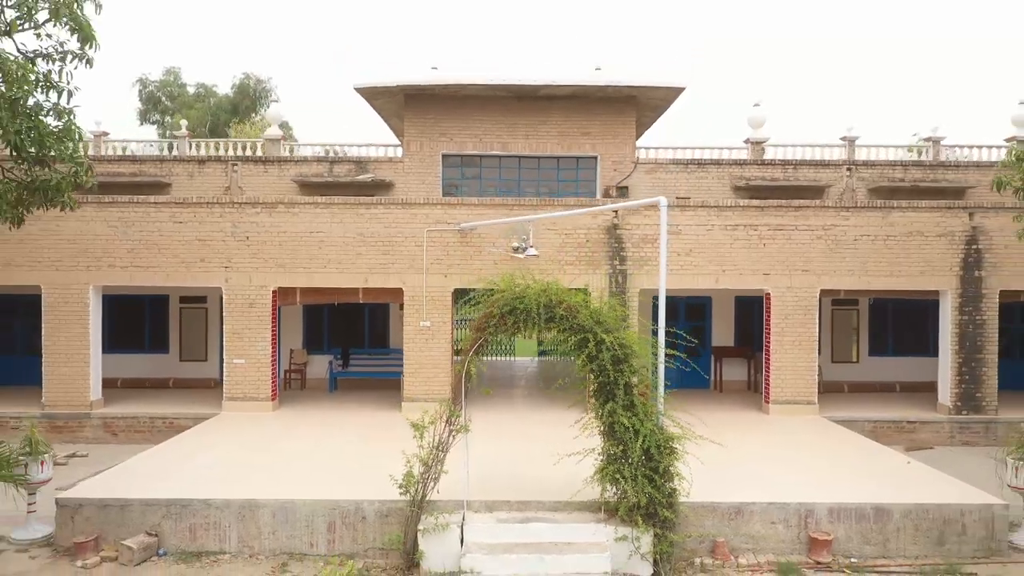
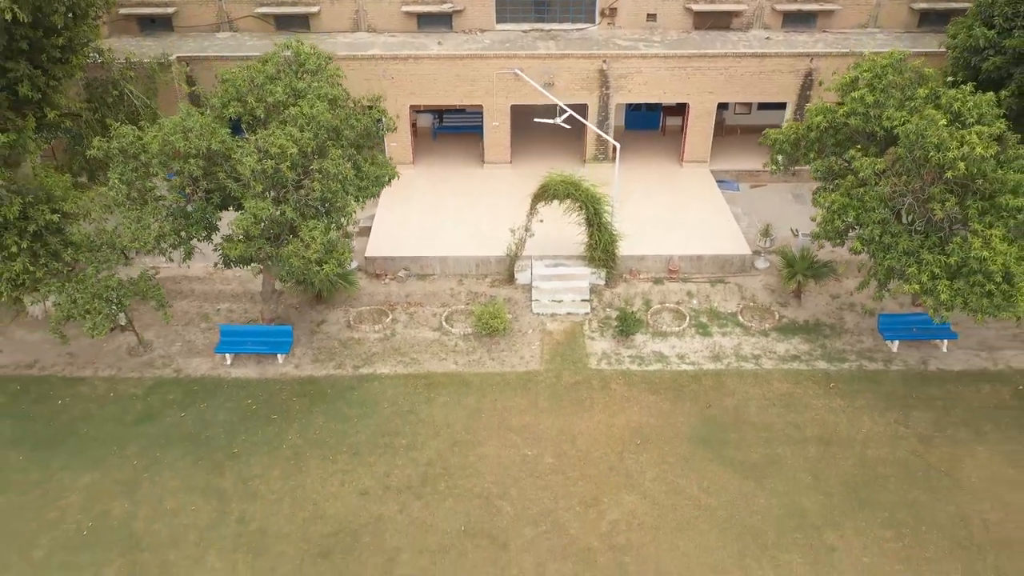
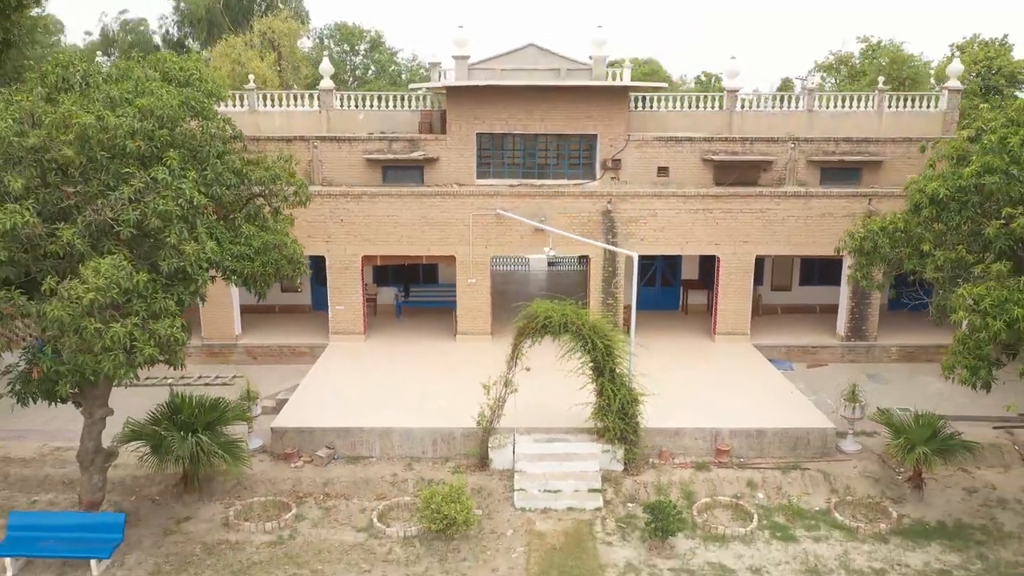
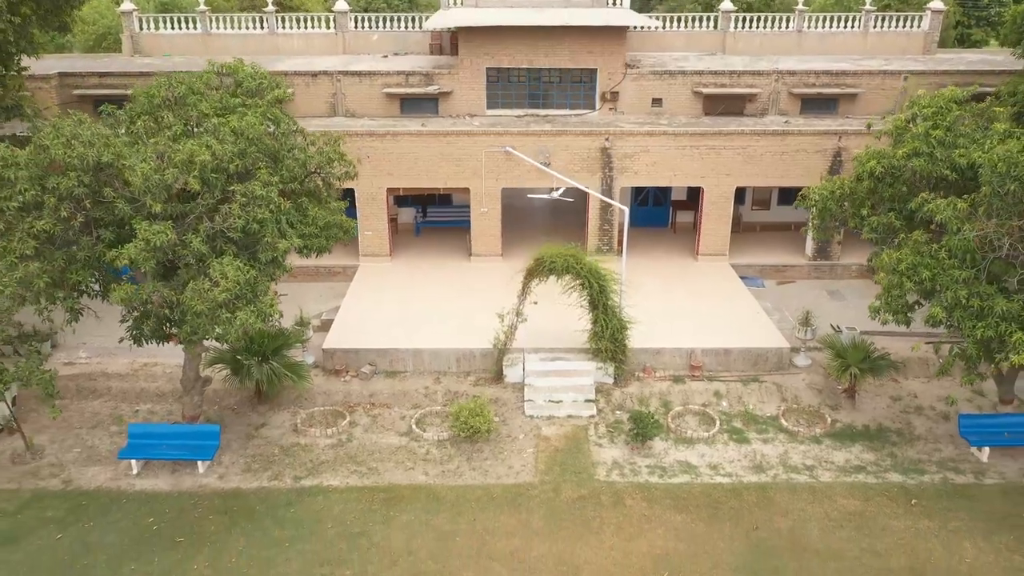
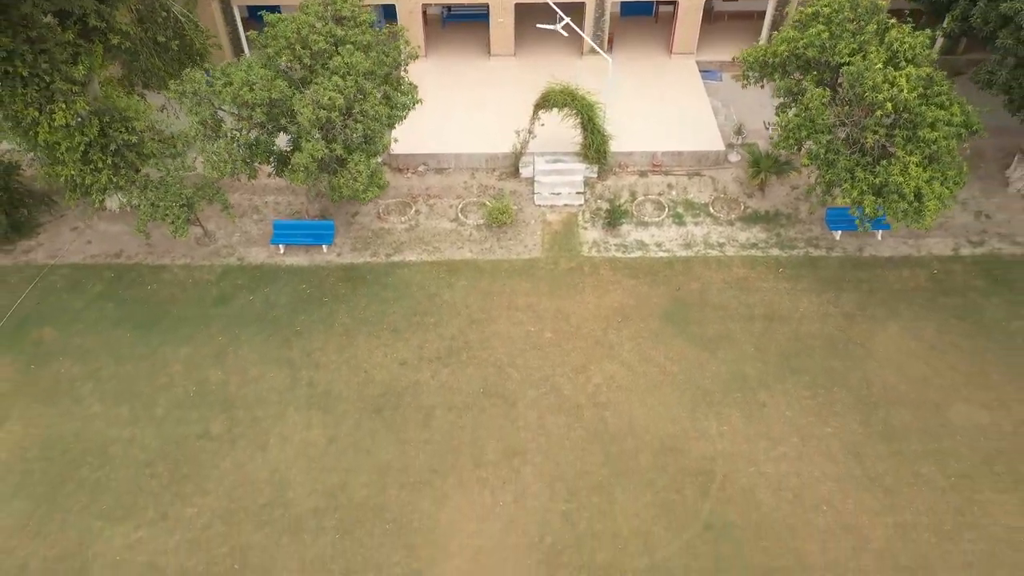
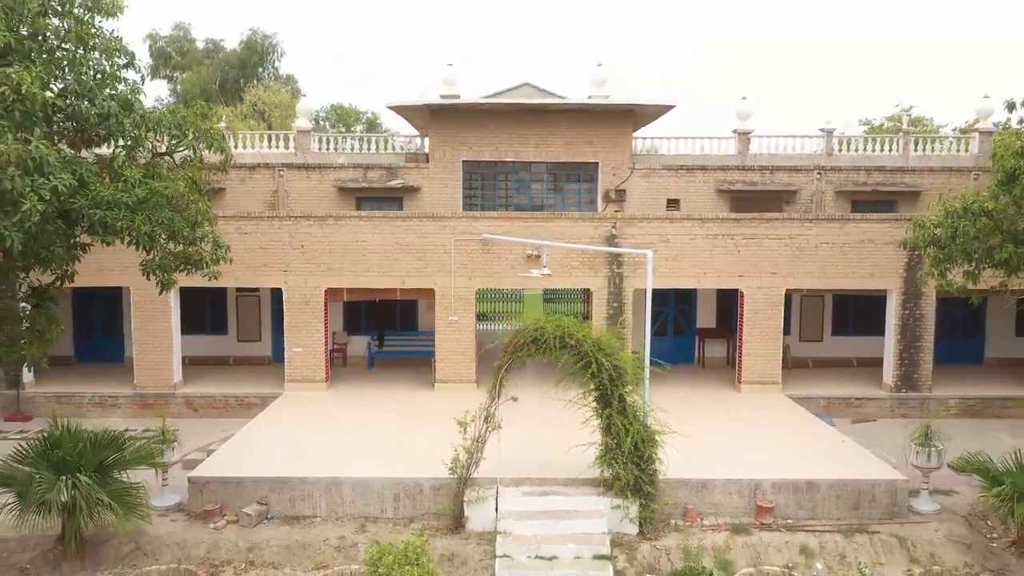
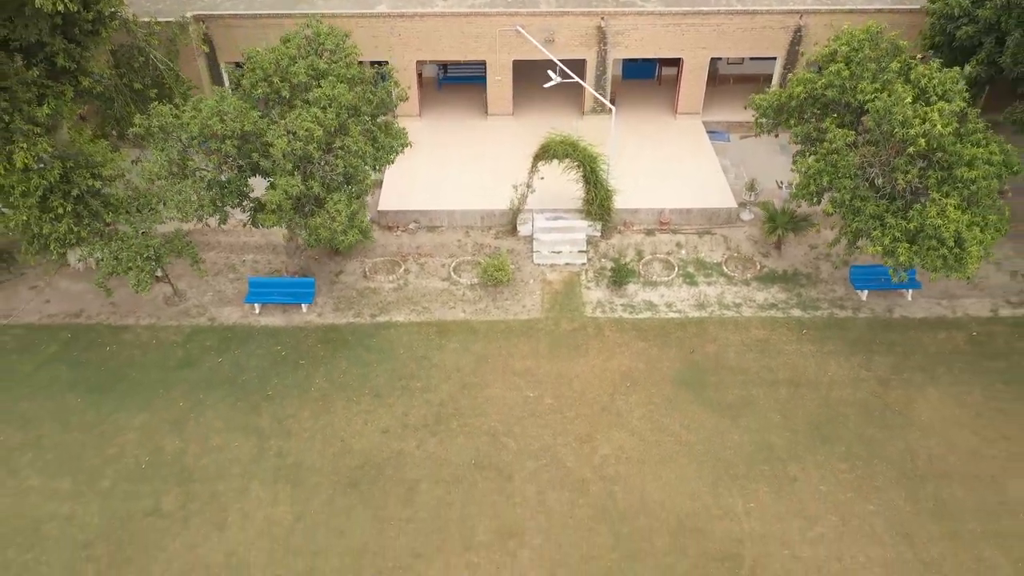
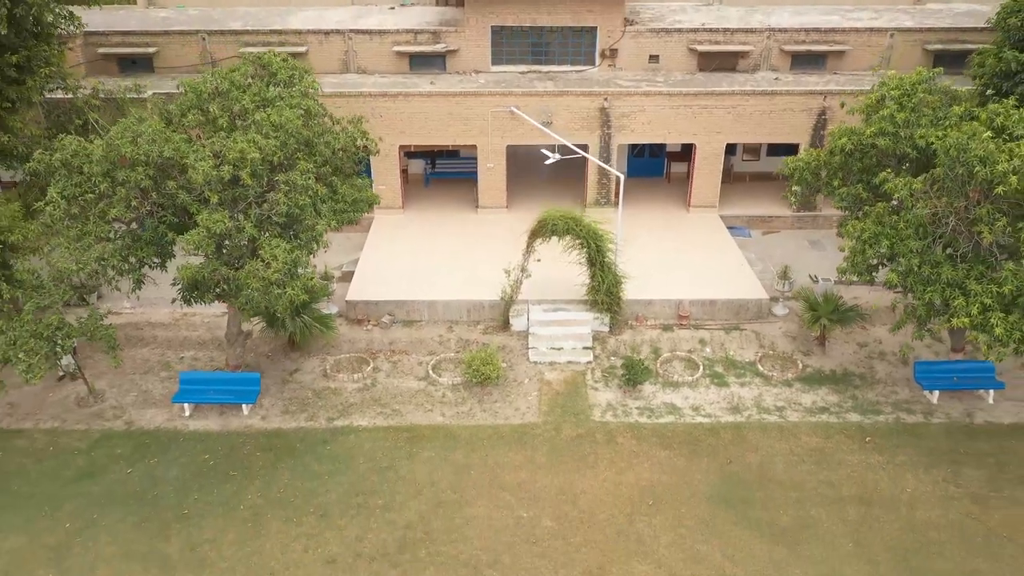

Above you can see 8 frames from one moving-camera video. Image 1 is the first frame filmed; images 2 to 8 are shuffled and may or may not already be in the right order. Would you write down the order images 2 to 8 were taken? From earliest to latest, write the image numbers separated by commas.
6, 3, 4, 8, 2, 7, 5
